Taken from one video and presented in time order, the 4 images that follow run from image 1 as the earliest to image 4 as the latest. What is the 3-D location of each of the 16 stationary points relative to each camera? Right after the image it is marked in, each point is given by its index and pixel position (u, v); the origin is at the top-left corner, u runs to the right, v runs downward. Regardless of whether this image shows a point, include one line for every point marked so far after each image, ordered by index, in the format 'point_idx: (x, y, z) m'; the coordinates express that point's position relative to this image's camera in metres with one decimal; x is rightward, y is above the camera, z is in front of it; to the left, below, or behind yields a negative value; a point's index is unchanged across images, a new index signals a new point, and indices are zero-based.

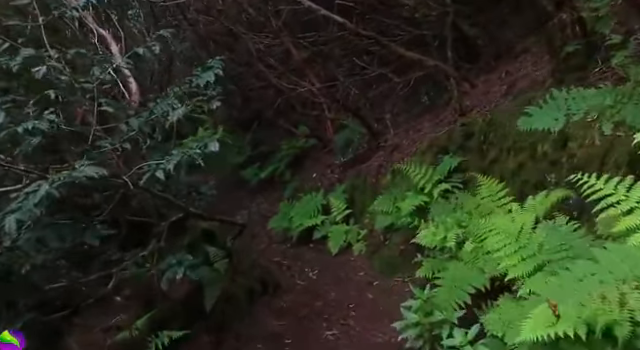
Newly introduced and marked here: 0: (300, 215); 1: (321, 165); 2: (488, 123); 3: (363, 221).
0: (-0.3, -0.7, +10.1) m
1: (0.0, +0.2, +12.0) m
2: (+1.9, +0.6, +6.1) m
3: (+0.7, -0.7, +8.8) m
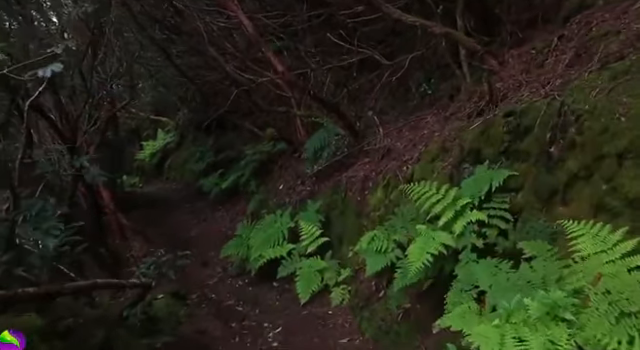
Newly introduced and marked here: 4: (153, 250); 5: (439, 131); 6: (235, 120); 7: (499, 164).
0: (-0.8, -0.9, +7.5) m
1: (-0.5, 0.0, +9.5) m
2: (+1.5, +0.4, +3.6) m
3: (+0.3, -0.9, +6.3) m
4: (-3.0, -1.4, +10.0) m
5: (+1.3, +0.5, +5.8) m
6: (-2.0, +1.3, +13.1) m
7: (+1.3, +0.1, +4.0) m
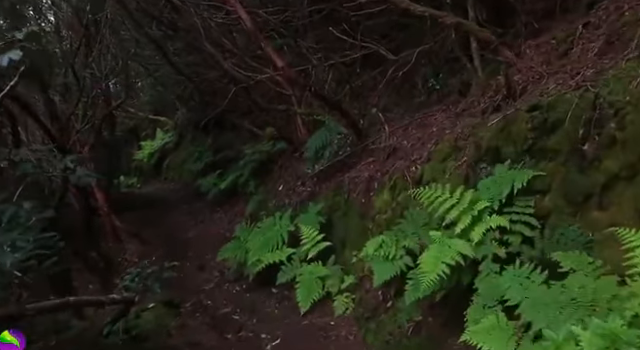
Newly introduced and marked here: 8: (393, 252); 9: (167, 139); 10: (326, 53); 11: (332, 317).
0: (-0.8, -0.9, +7.1) m
1: (-0.5, 0.0, +9.1) m
2: (+1.6, +0.4, +3.2) m
3: (+0.3, -0.9, +5.9) m
4: (-3.0, -1.4, +9.6) m
5: (+1.3, +0.5, +5.4) m
6: (-2.0, +1.3, +12.7) m
7: (+1.3, +0.1, +3.6) m
8: (+0.6, -0.6, +4.3) m
9: (-4.3, +1.0, +15.3) m
10: (+0.1, +2.0, +9.1) m
11: (+0.1, -1.4, +5.5) m
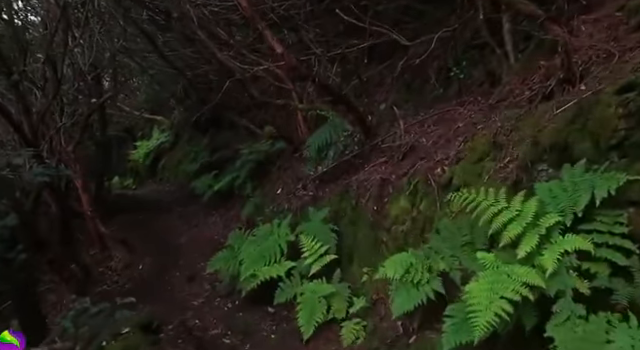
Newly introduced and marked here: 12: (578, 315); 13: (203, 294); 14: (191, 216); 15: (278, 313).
0: (-0.8, -1.0, +6.1) m
1: (-0.4, 0.0, +8.1) m
2: (+1.6, +0.4, +2.3) m
3: (+0.3, -0.9, +4.9) m
4: (-3.0, -1.4, +8.6) m
5: (+1.3, +0.4, +4.5) m
6: (-1.9, +1.3, +11.8) m
7: (+1.3, 0.0, +2.6) m
8: (+0.6, -0.6, +3.3) m
9: (-4.2, +1.0, +14.4) m
10: (+0.2, +2.0, +8.1) m
11: (+0.2, -1.4, +4.6) m
12: (+1.1, -0.6, +2.3) m
13: (-1.5, -1.5, +7.0) m
14: (-2.5, -0.8, +10.6) m
15: (-0.4, -1.5, +5.9) m
